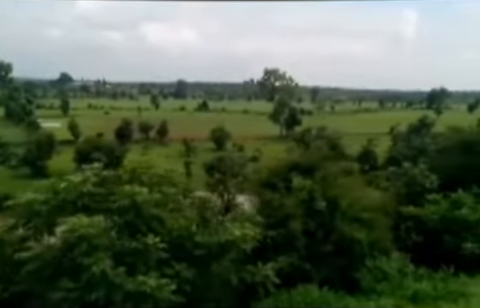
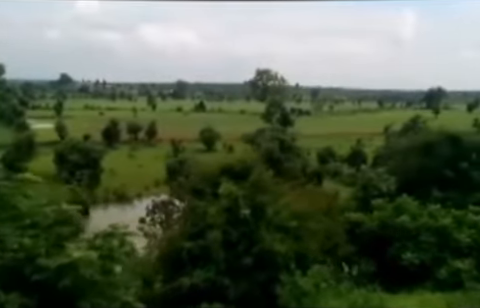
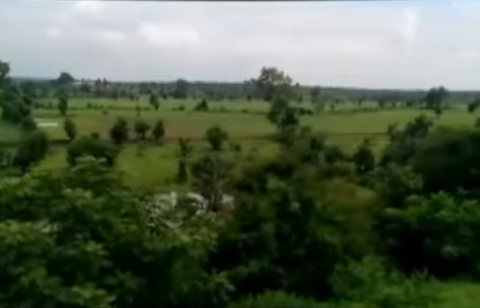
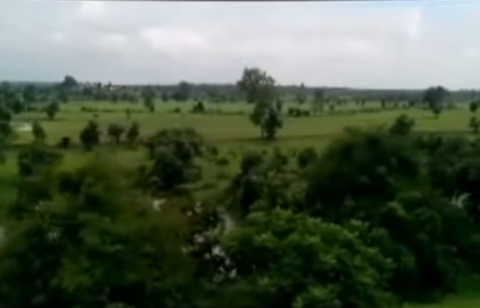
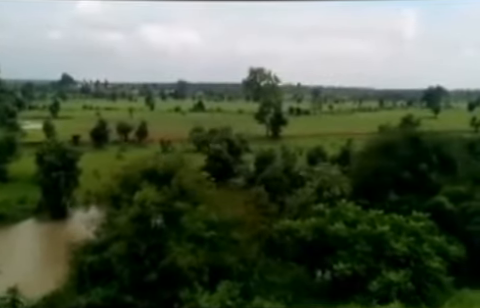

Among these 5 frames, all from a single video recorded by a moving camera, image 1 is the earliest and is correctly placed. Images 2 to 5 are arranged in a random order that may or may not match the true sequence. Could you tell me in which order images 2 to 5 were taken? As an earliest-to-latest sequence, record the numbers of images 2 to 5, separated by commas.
3, 2, 5, 4
